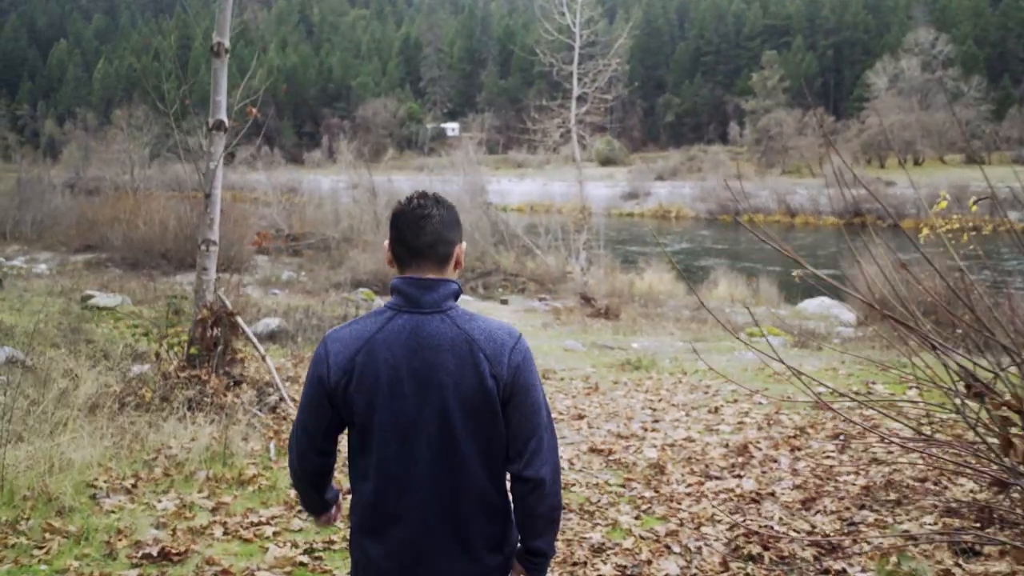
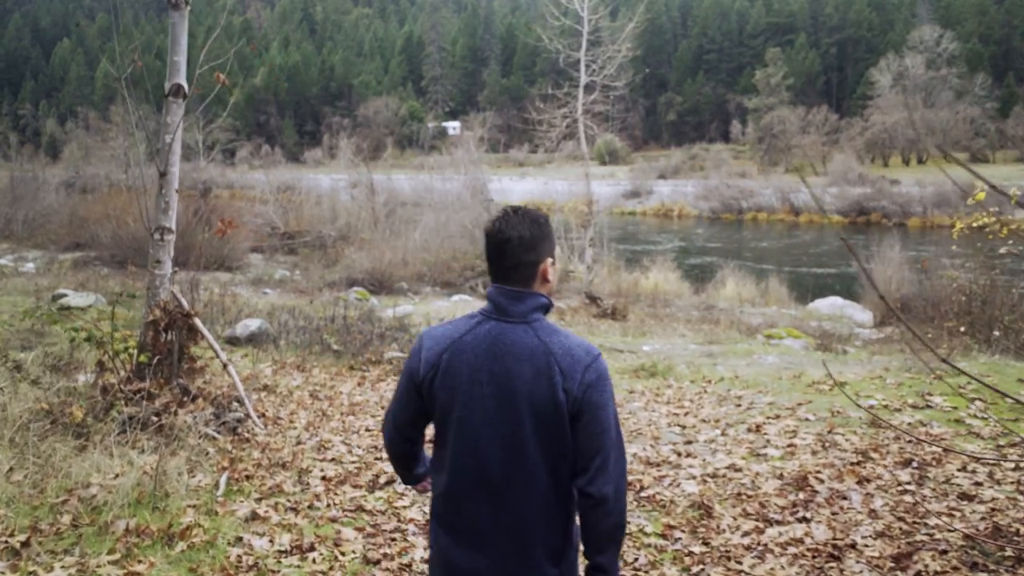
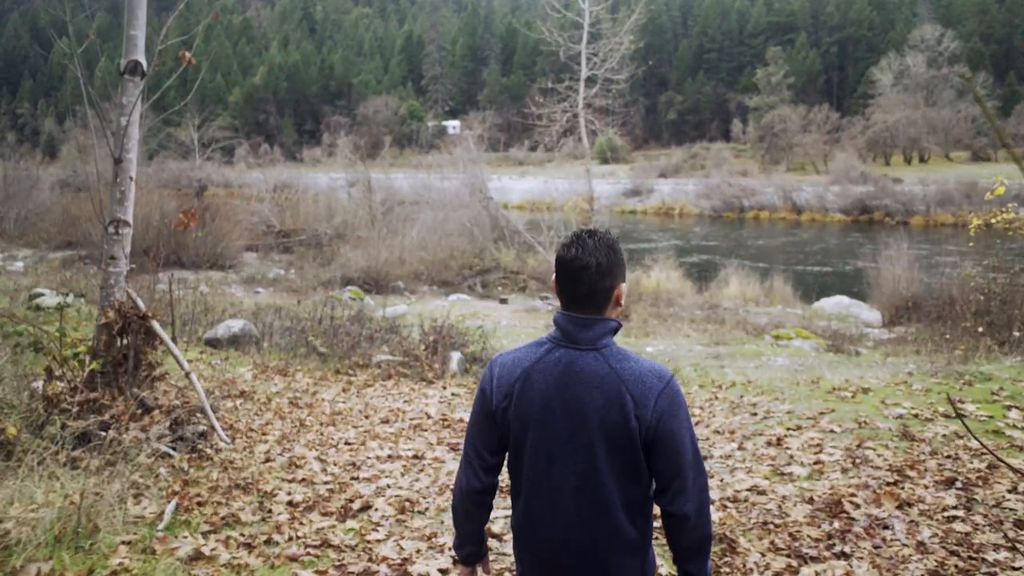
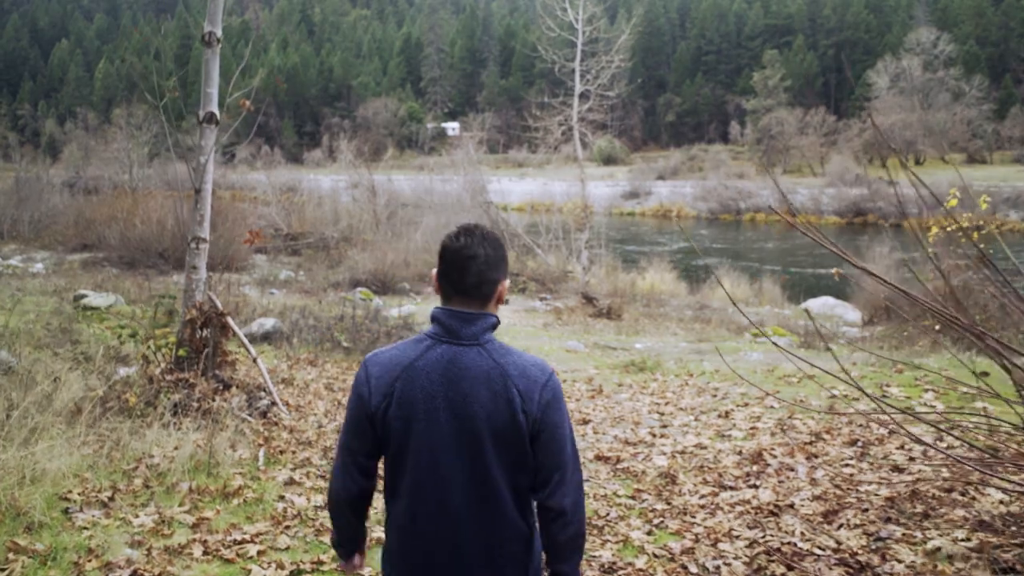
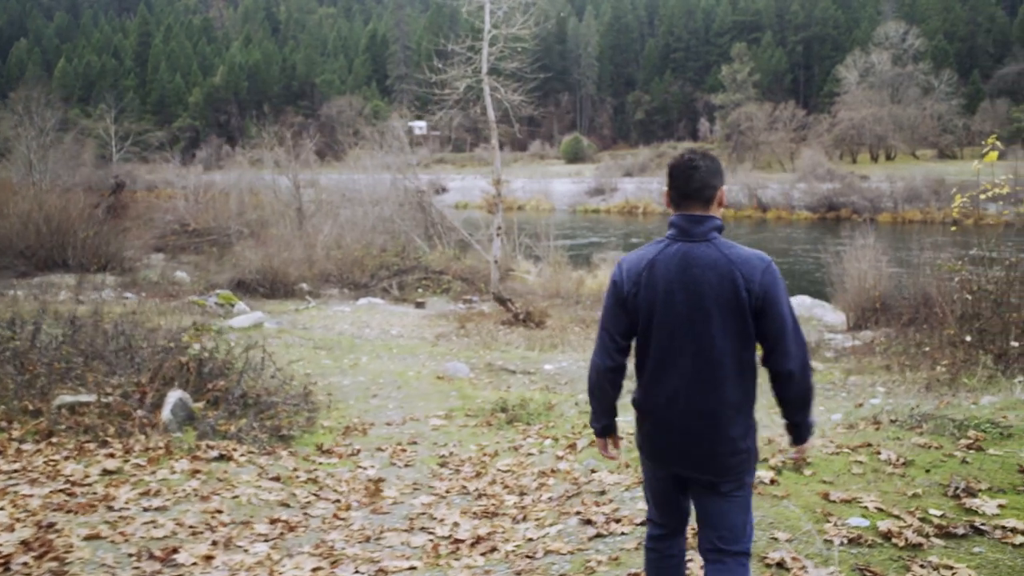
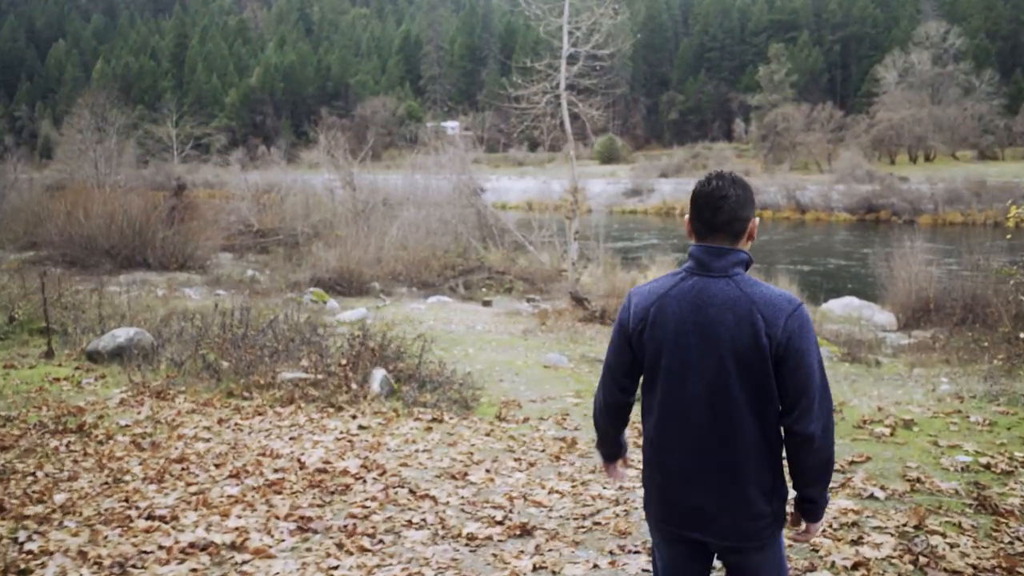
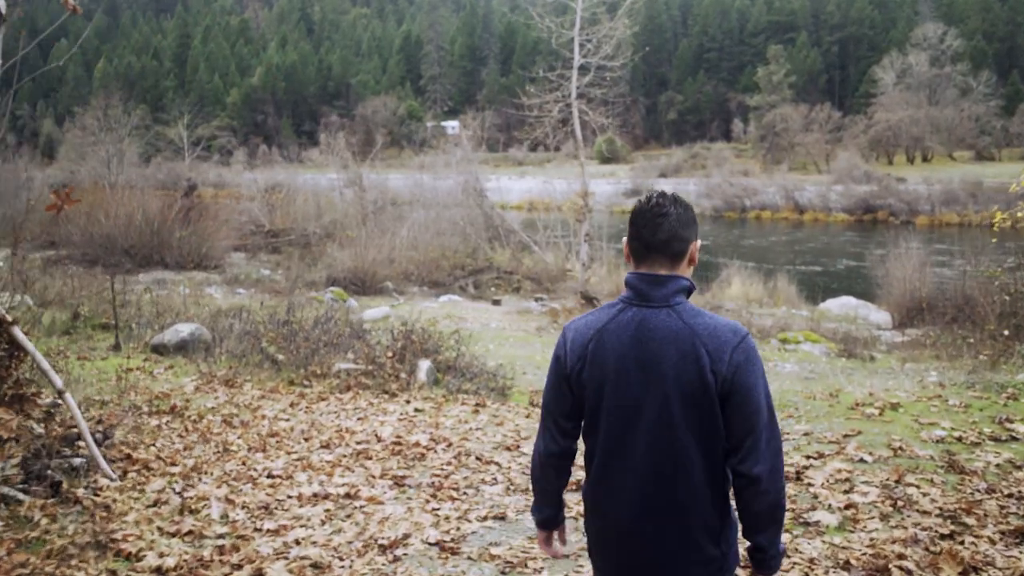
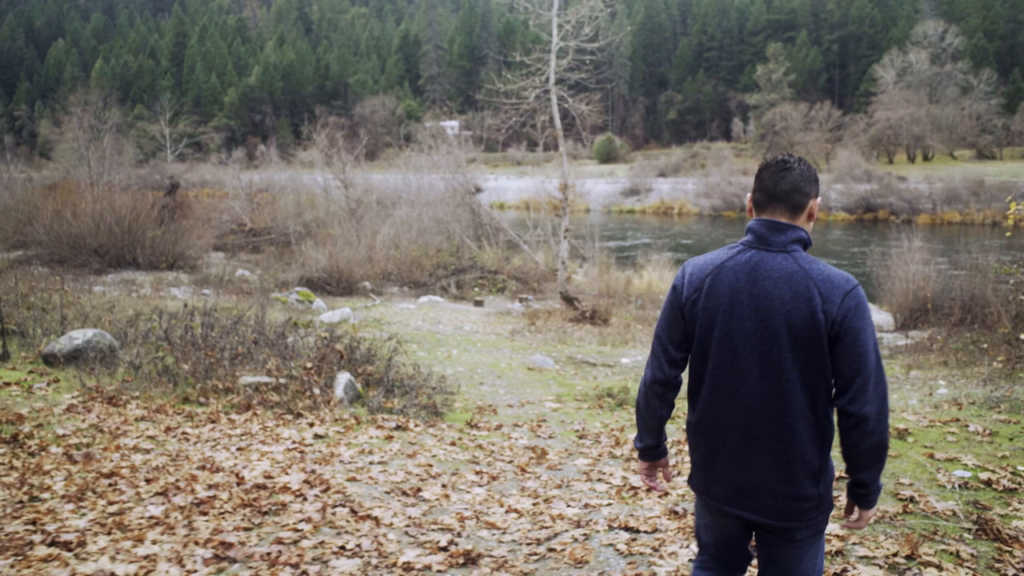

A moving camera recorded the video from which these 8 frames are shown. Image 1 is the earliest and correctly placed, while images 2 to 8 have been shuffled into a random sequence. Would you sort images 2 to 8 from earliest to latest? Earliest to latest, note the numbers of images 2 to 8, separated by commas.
4, 2, 3, 7, 6, 8, 5
